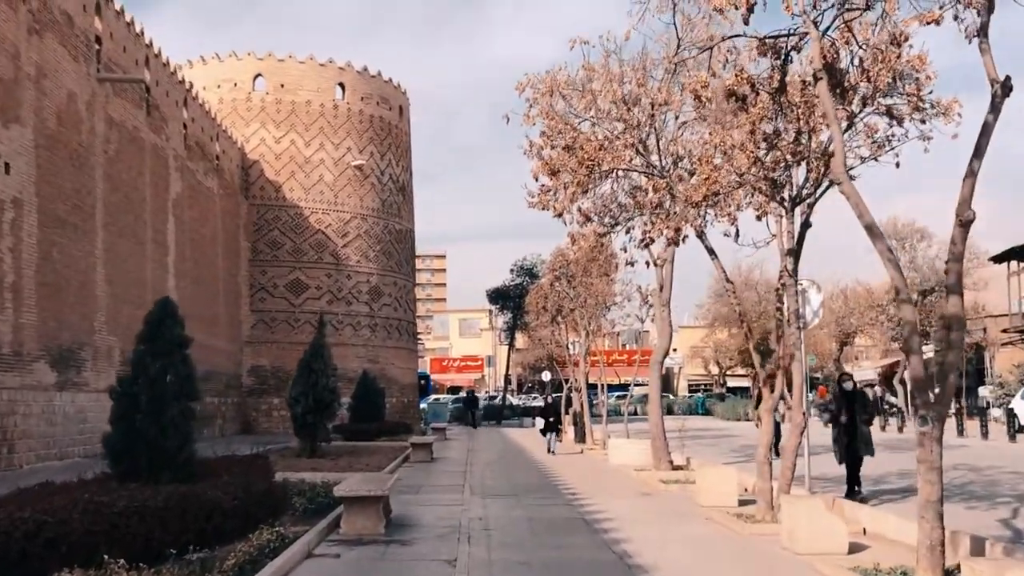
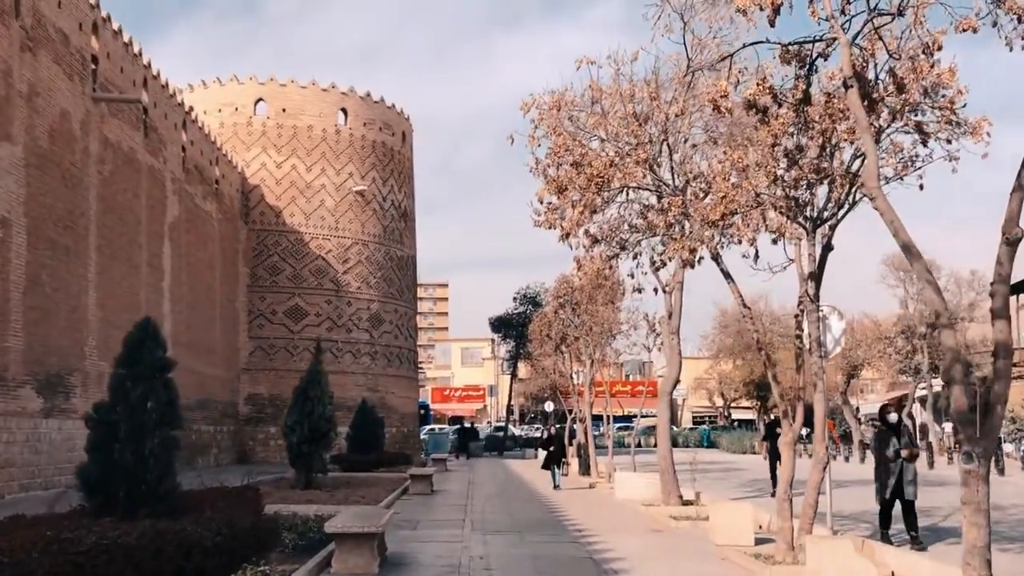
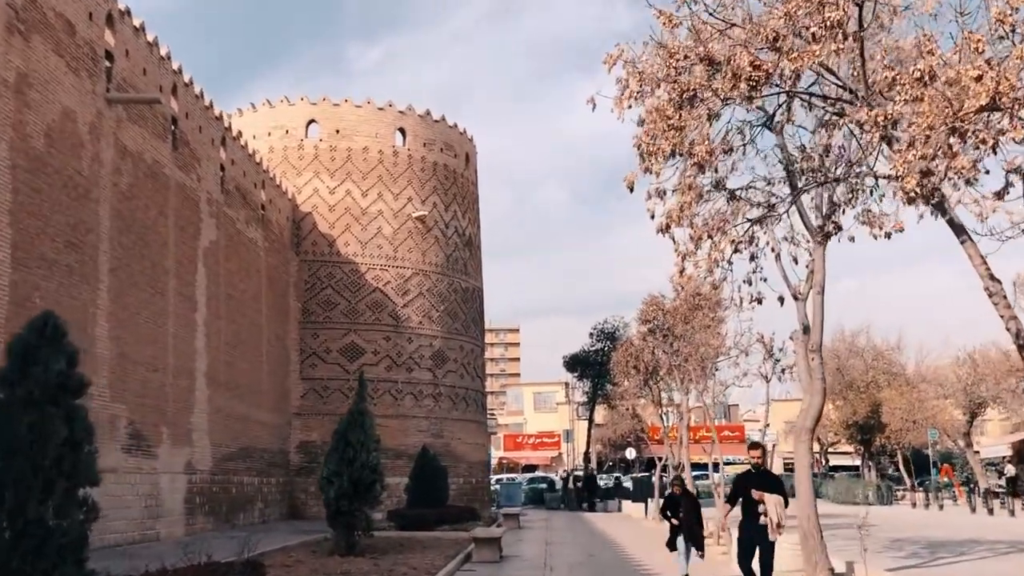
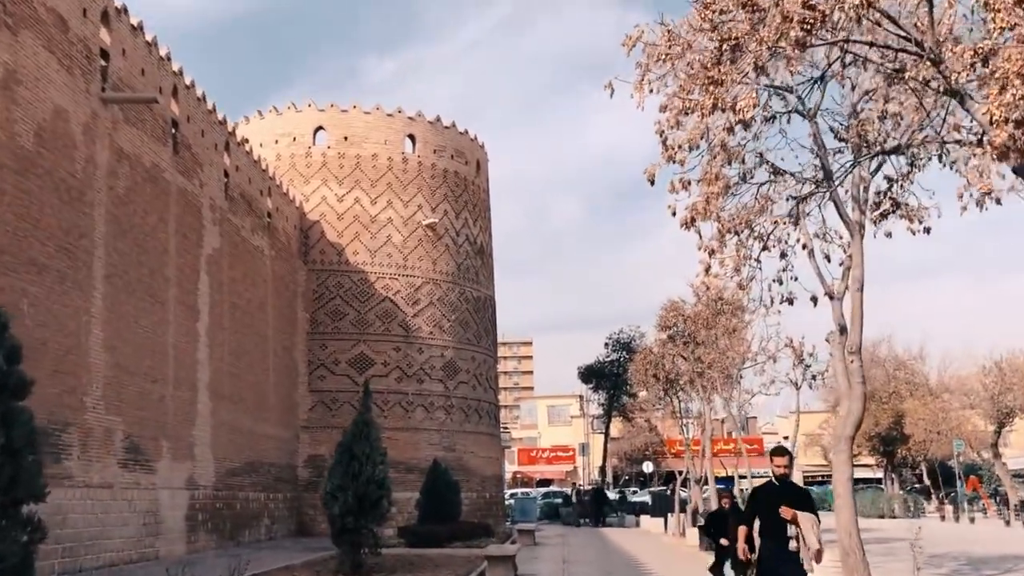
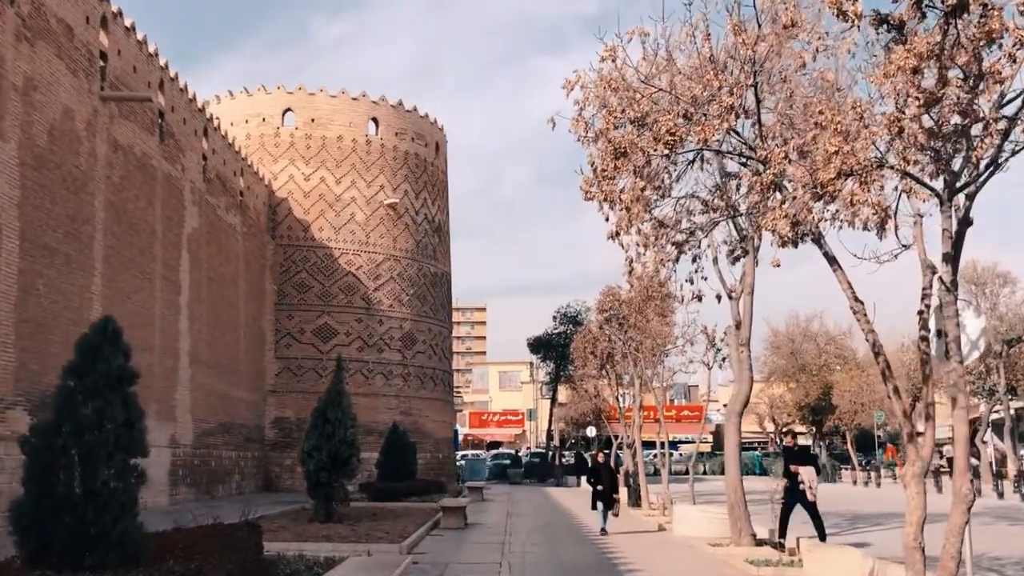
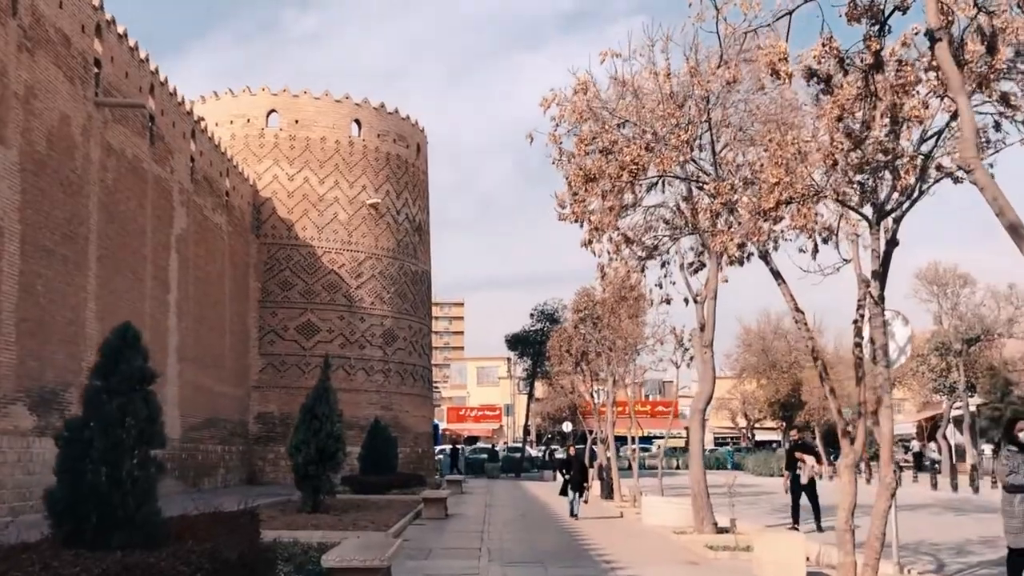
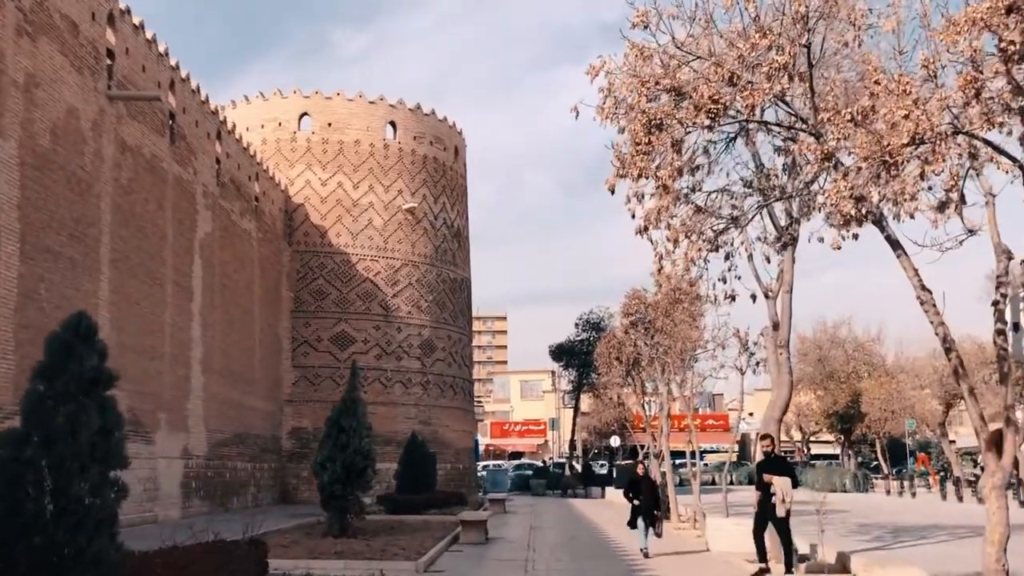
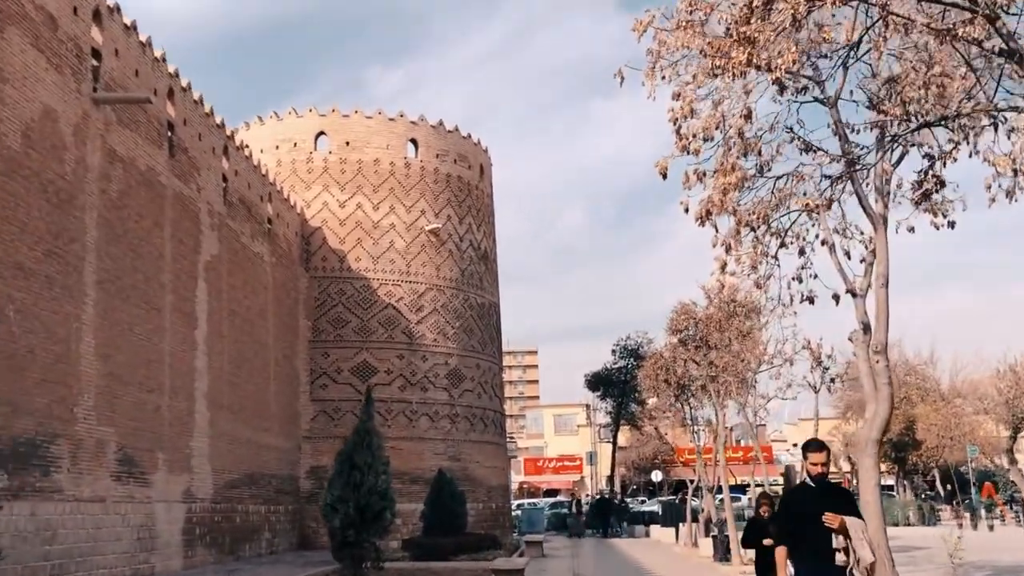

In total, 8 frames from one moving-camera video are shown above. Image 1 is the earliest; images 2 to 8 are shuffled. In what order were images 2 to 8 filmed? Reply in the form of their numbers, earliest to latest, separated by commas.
2, 6, 5, 7, 3, 4, 8
